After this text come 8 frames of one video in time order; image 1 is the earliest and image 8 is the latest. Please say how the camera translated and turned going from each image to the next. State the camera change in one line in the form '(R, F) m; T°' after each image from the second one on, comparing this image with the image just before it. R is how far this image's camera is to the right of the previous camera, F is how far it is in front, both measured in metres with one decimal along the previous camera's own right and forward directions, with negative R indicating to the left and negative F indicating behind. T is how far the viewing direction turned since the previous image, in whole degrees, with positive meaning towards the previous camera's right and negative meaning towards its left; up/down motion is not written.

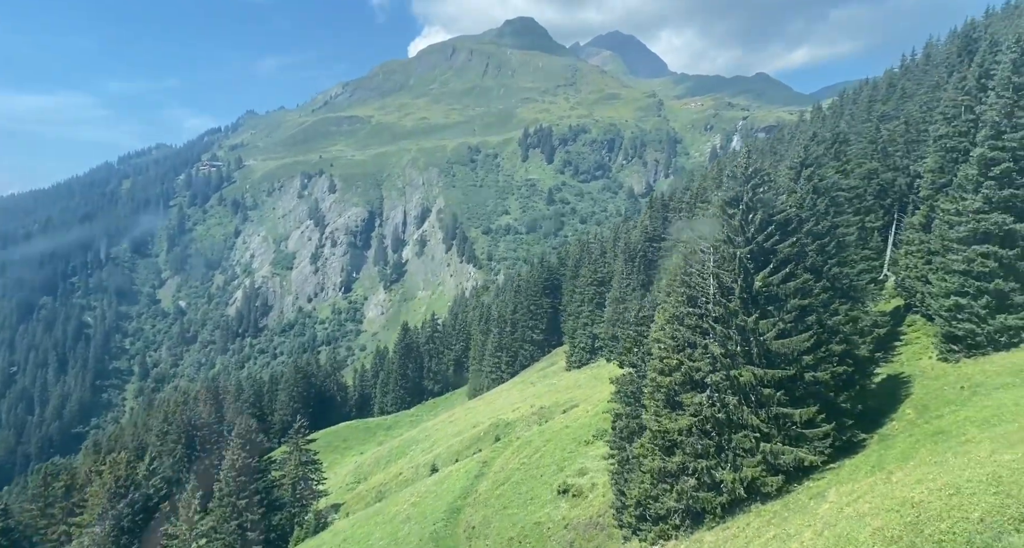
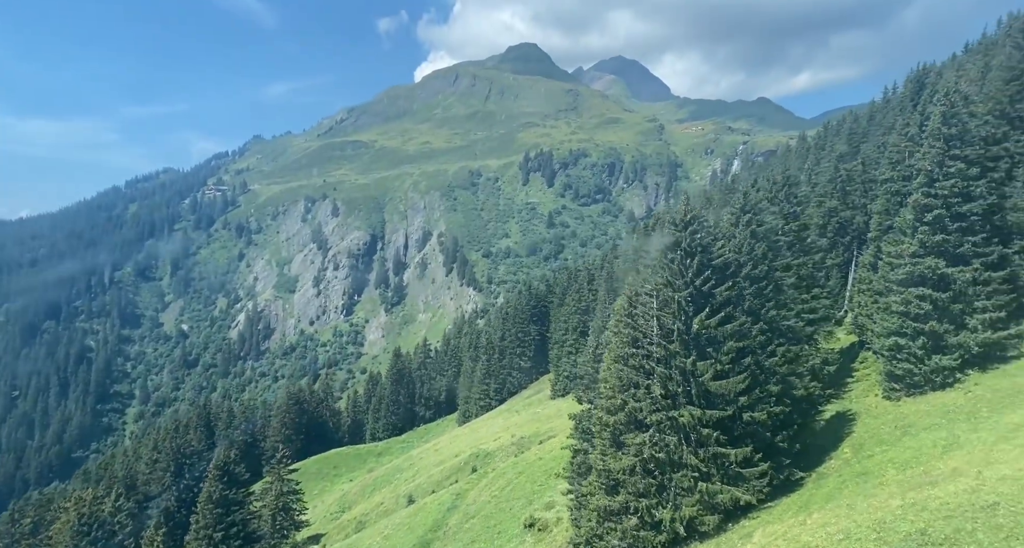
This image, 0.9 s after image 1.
(+2.0, -1.2) m; +1°
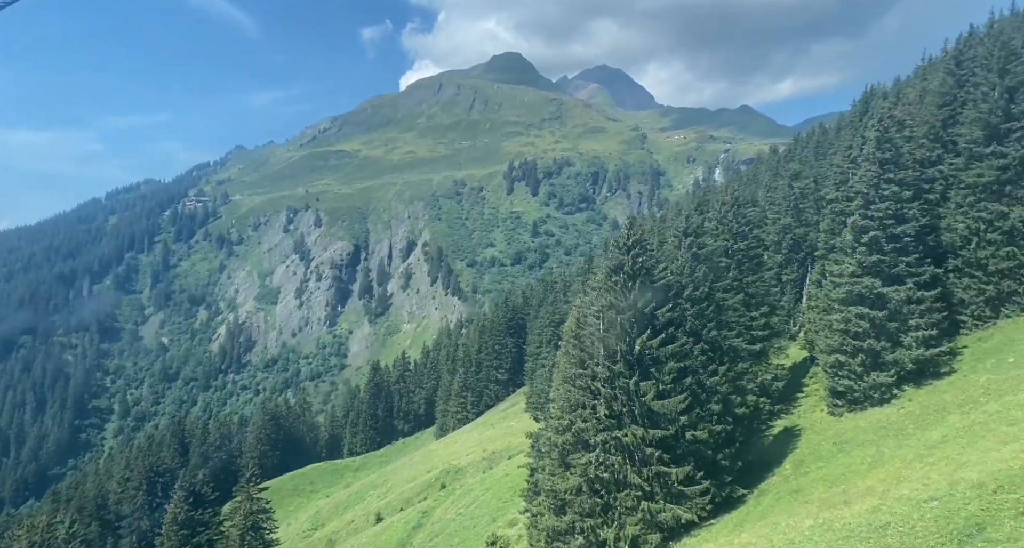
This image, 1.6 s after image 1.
(+1.4, -0.7) m; +2°
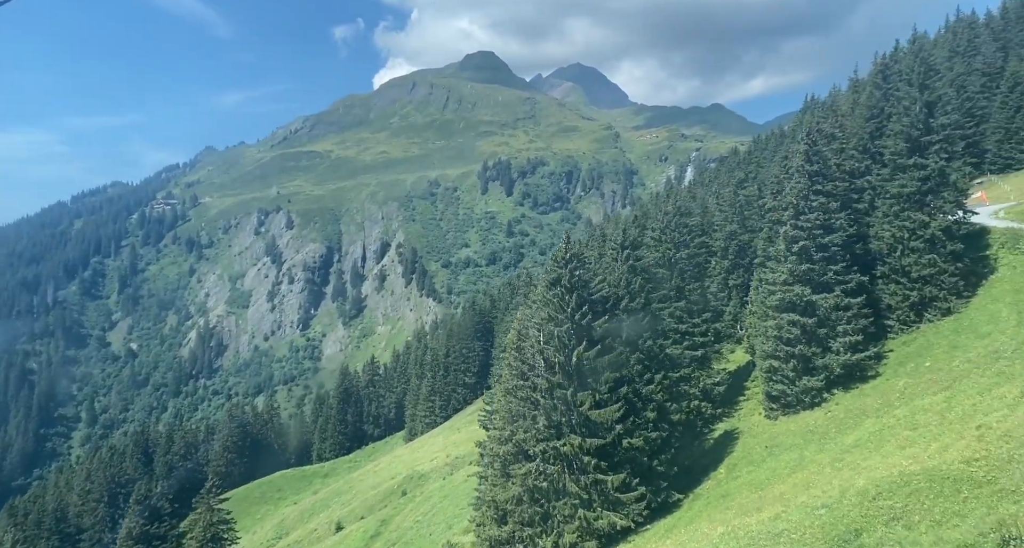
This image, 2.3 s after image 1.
(+1.4, -0.8) m; +3°
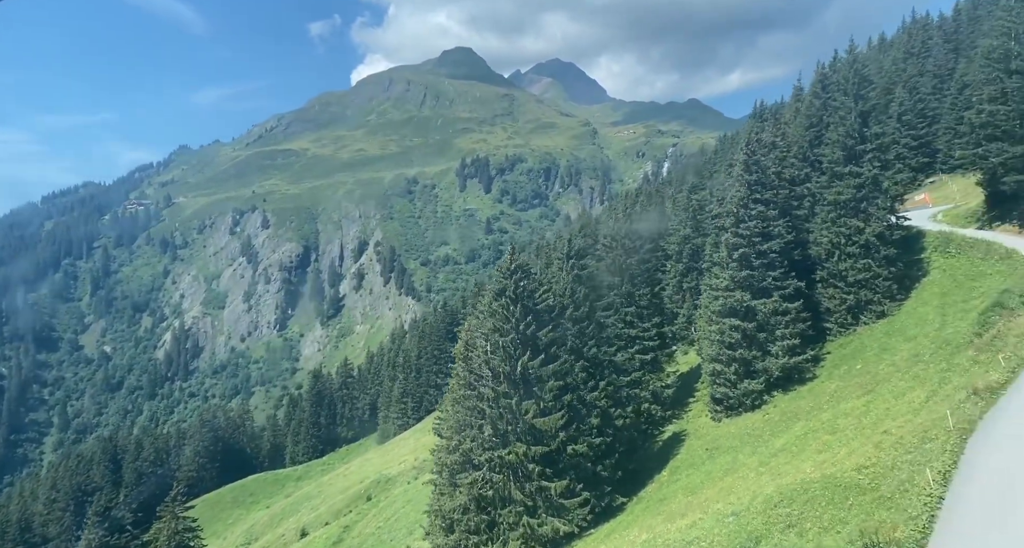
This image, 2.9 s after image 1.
(+1.3, -0.7) m; +3°
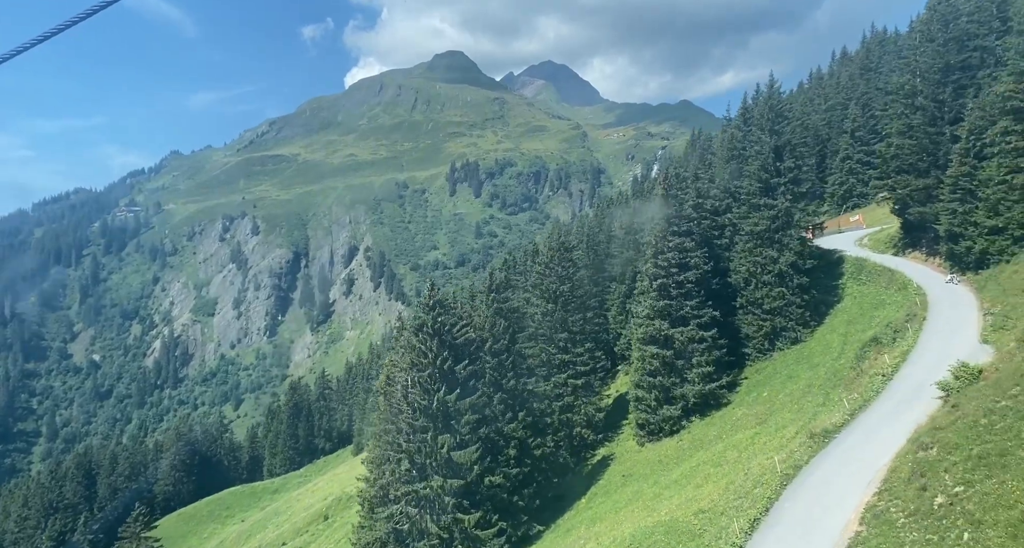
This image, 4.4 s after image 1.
(+2.9, -1.4) m; +3°
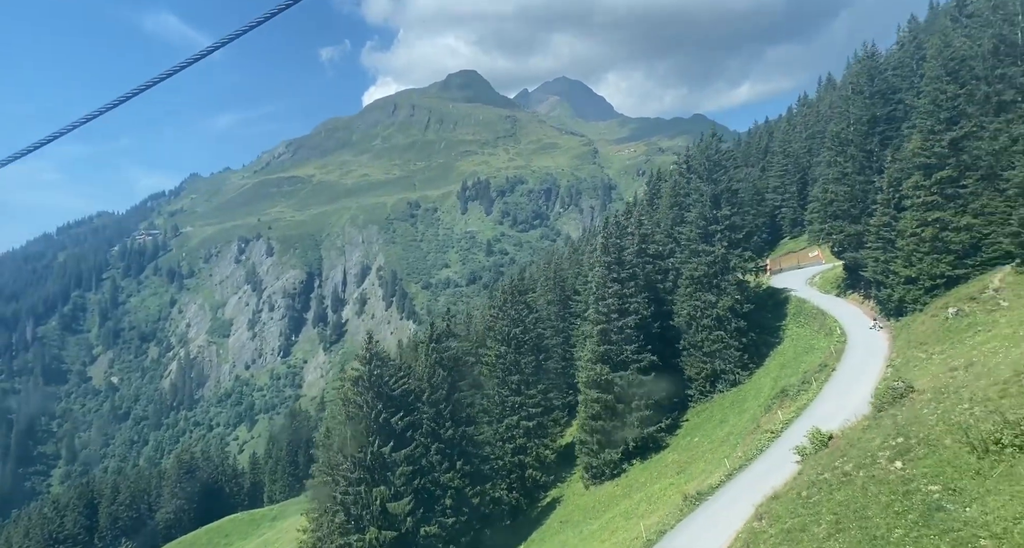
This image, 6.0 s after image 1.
(+3.1, -1.5) m; +1°
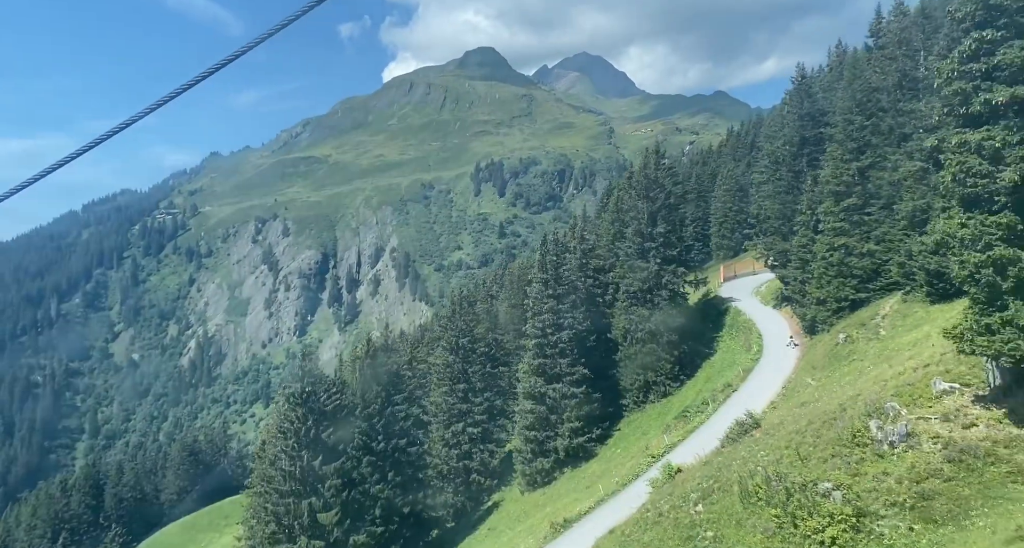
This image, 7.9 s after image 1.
(+3.4, -1.8) m; +1°
